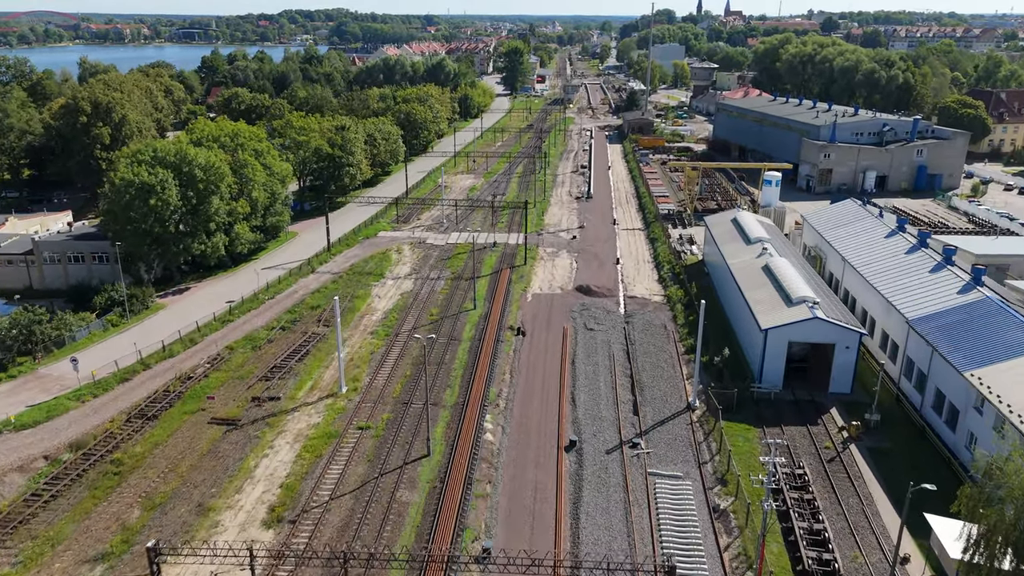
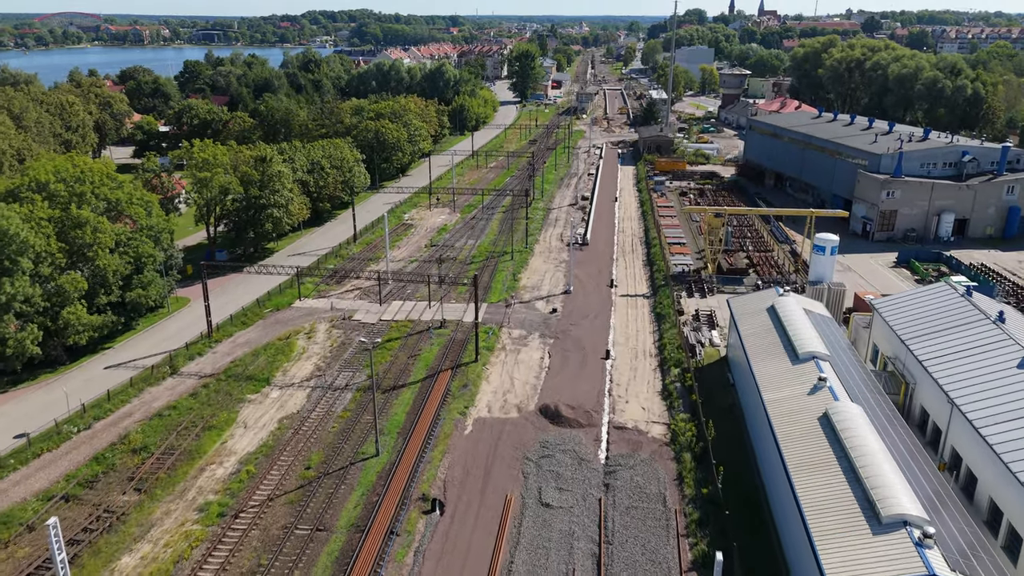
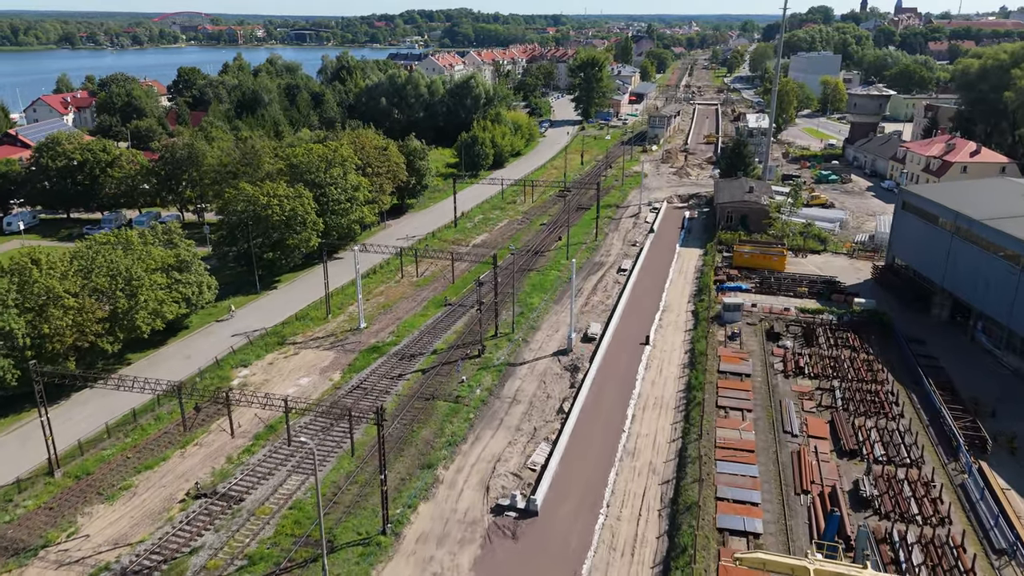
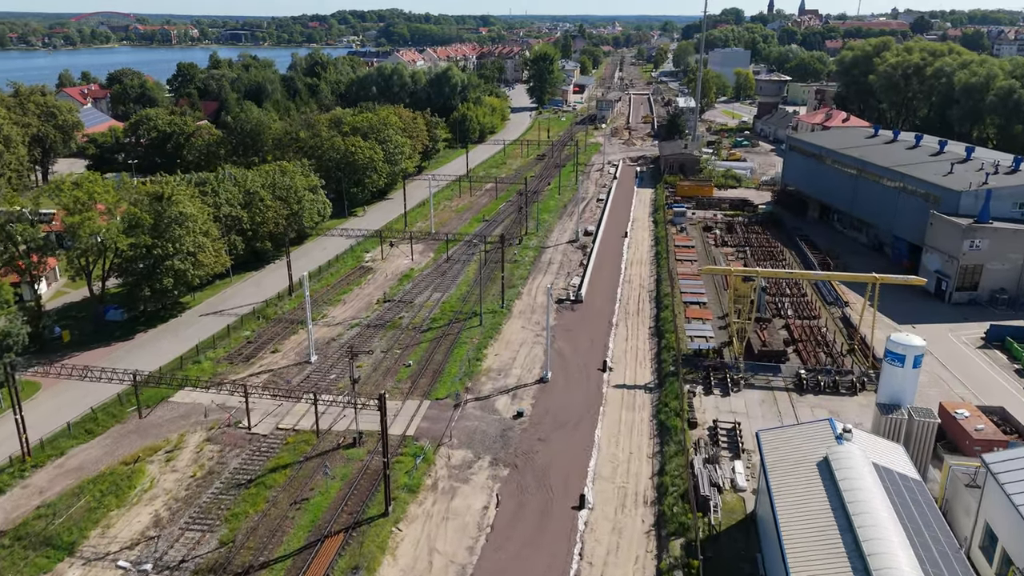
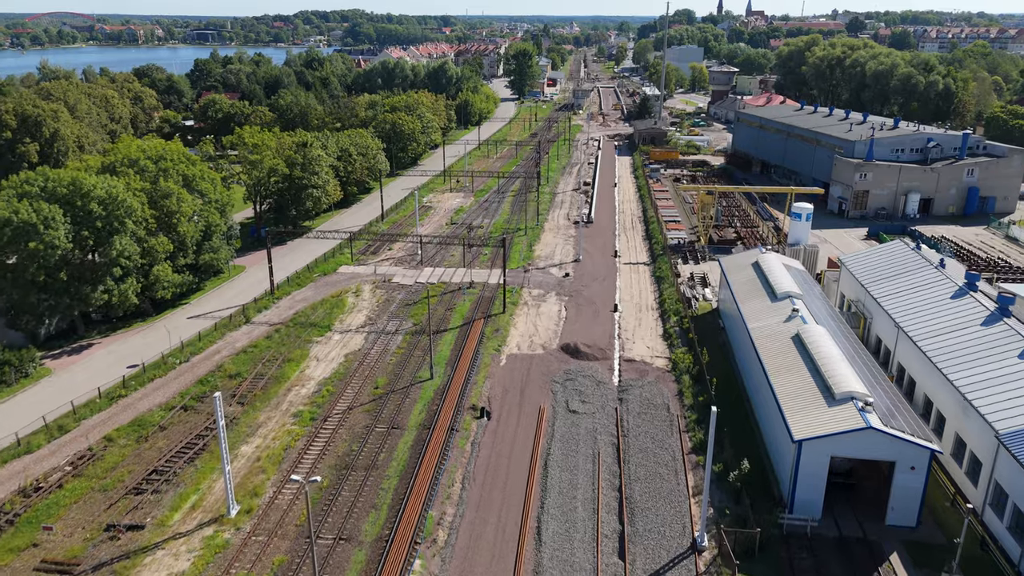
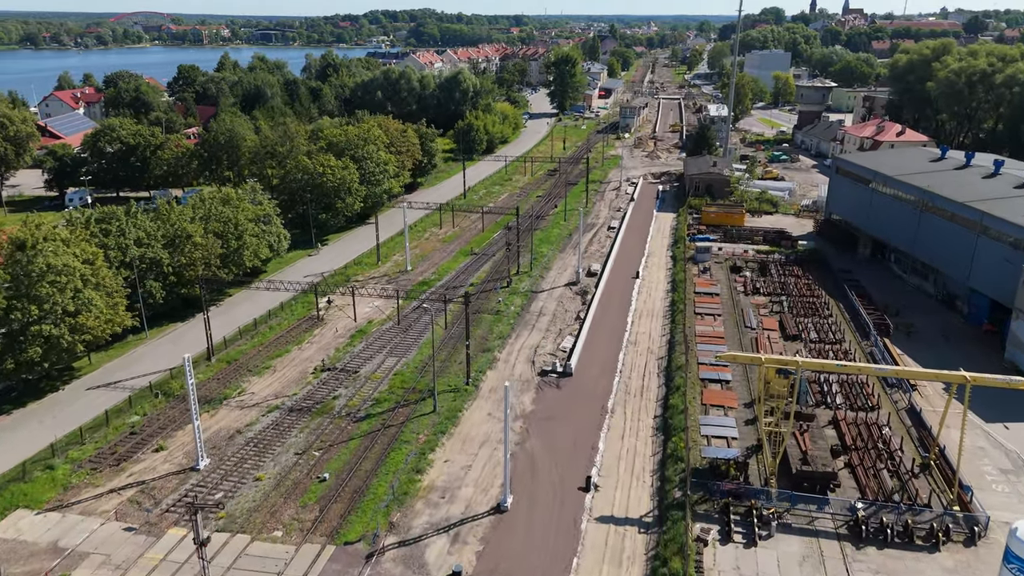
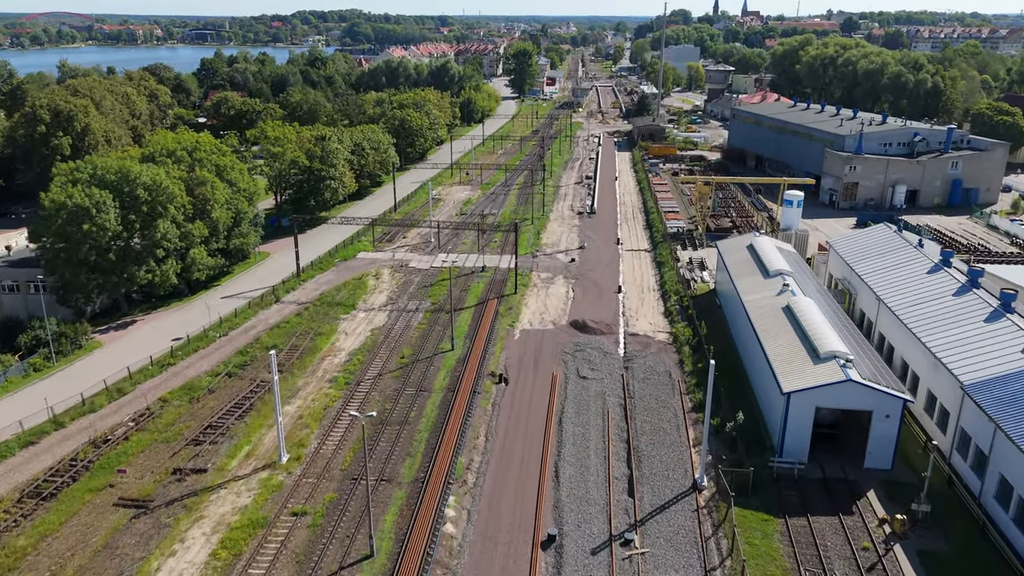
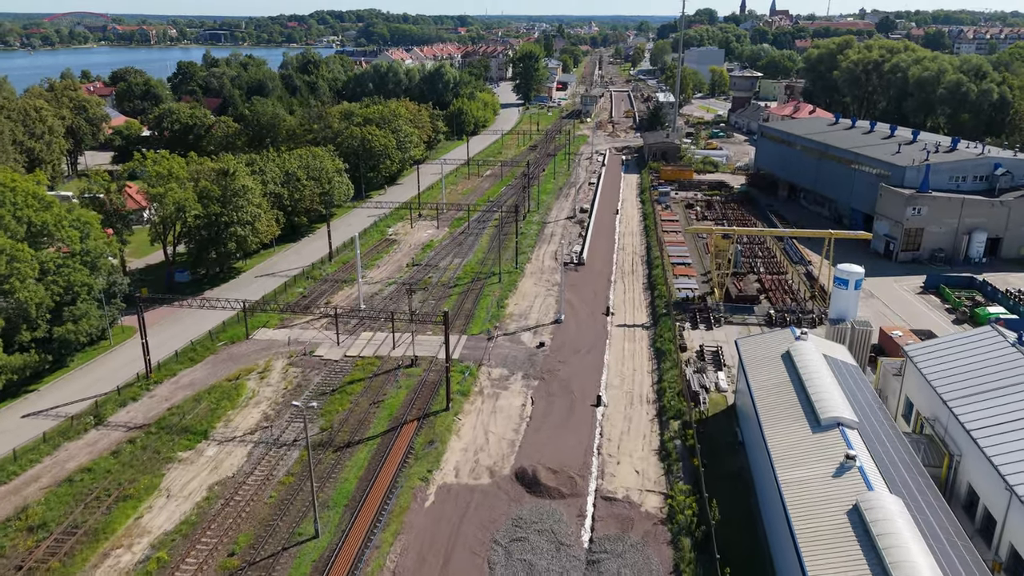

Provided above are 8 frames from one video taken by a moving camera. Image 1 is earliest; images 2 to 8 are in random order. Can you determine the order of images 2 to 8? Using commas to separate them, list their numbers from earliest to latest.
7, 5, 2, 8, 4, 6, 3
